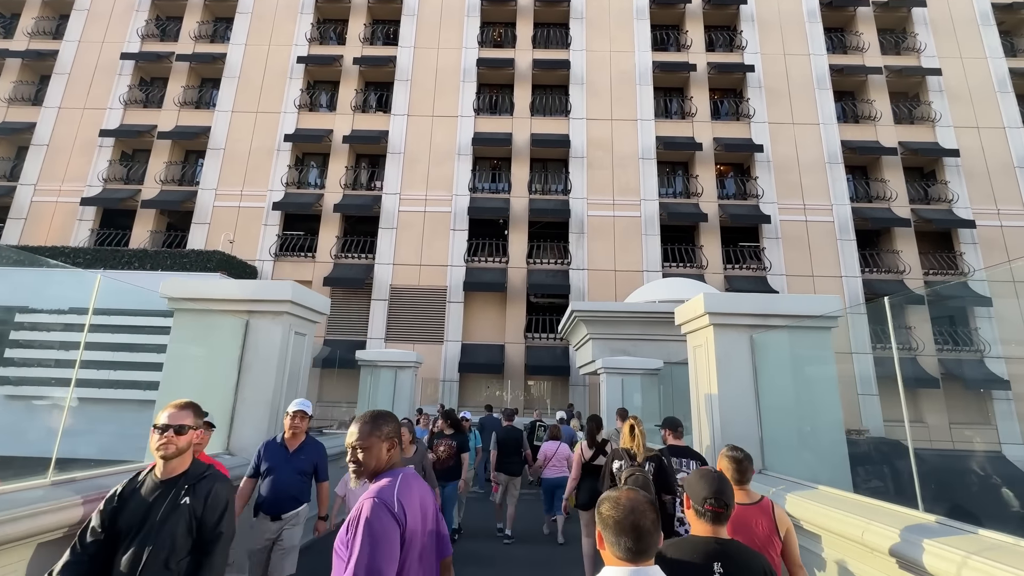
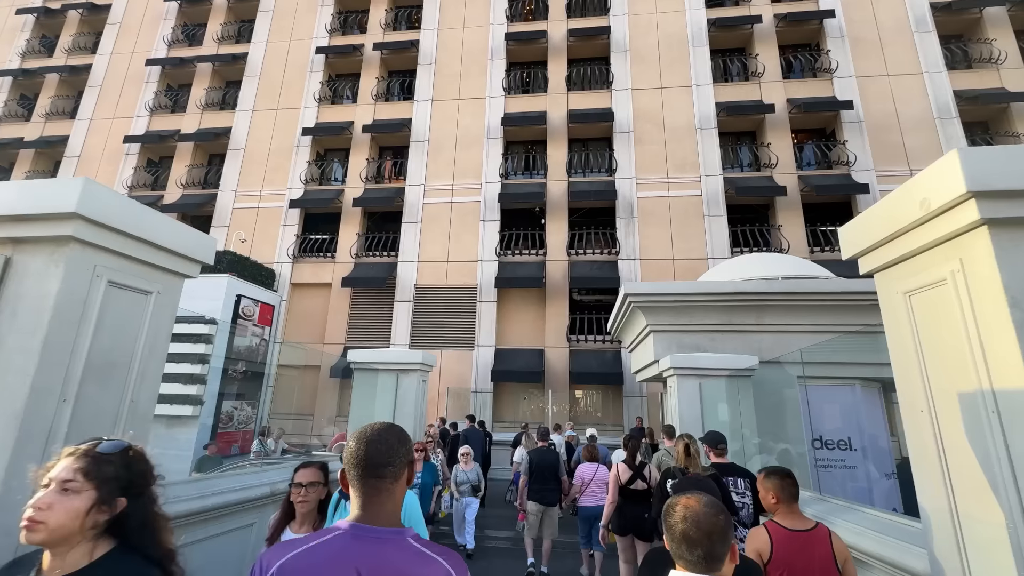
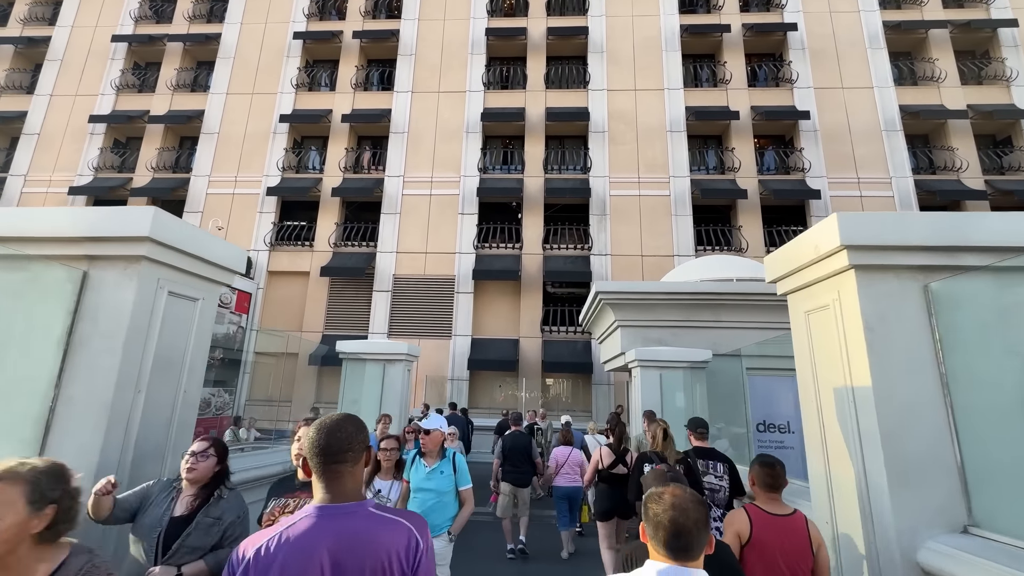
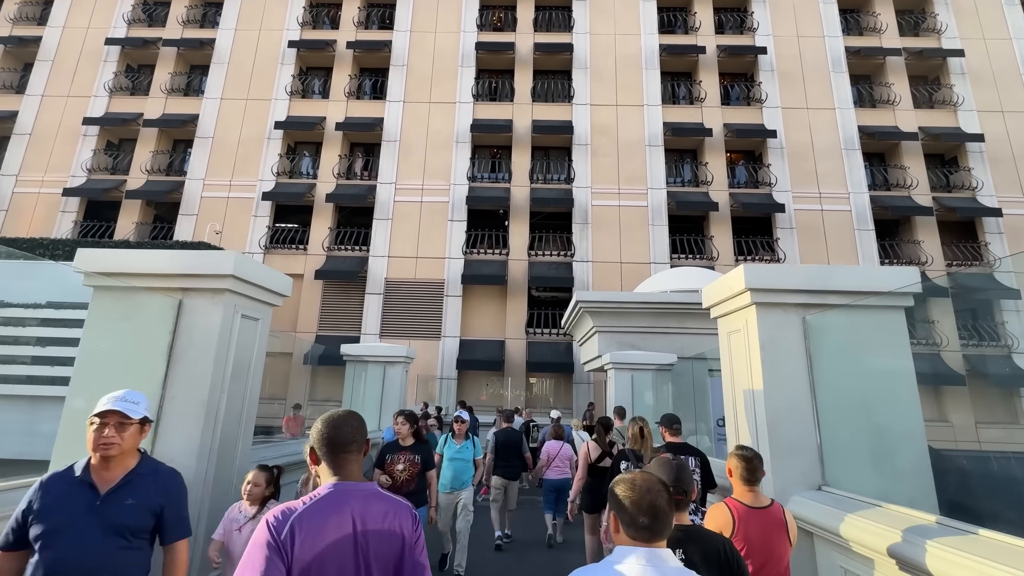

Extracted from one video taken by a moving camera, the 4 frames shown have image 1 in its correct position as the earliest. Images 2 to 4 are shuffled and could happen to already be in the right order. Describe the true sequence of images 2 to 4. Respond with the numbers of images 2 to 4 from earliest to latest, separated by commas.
4, 3, 2
